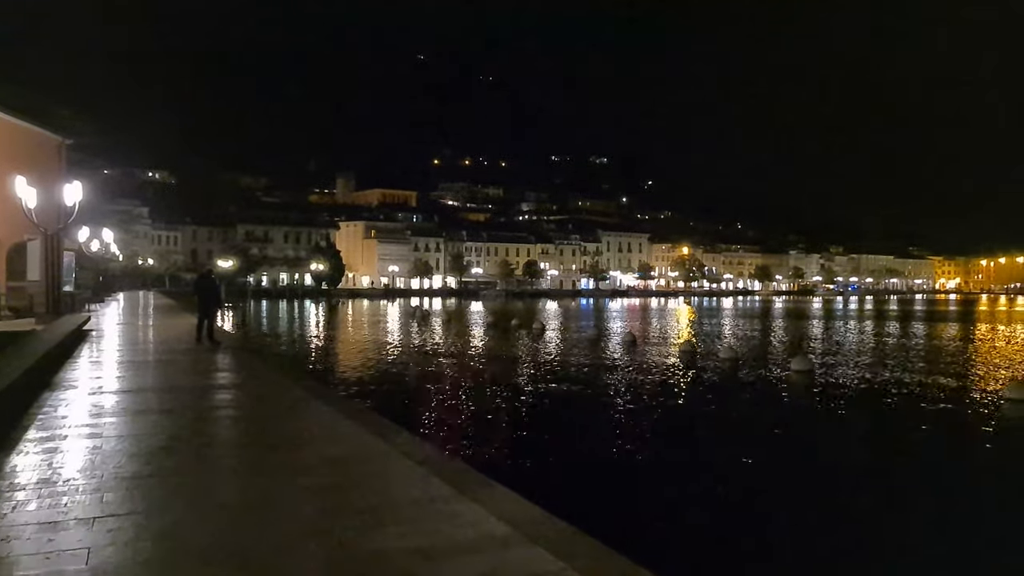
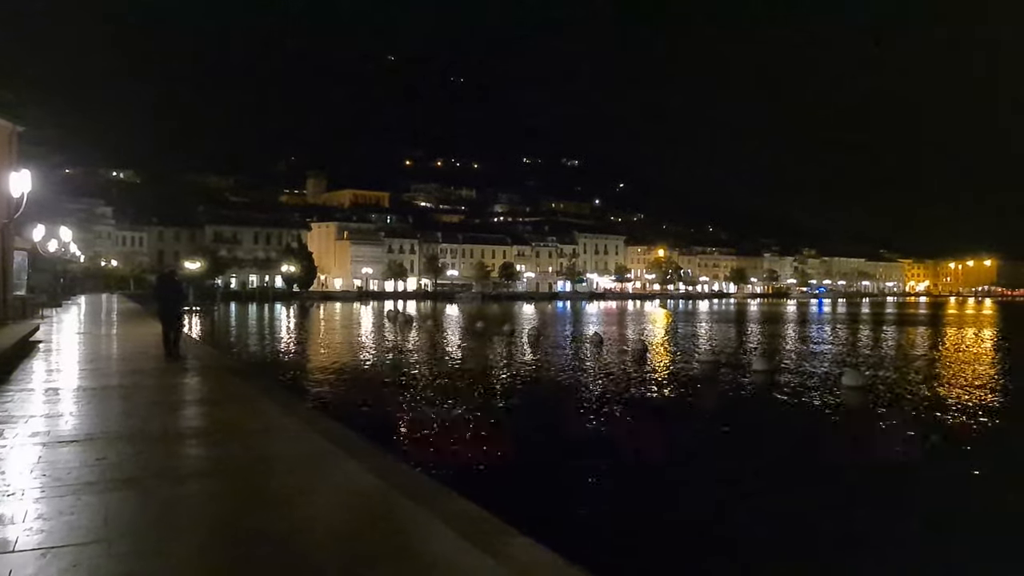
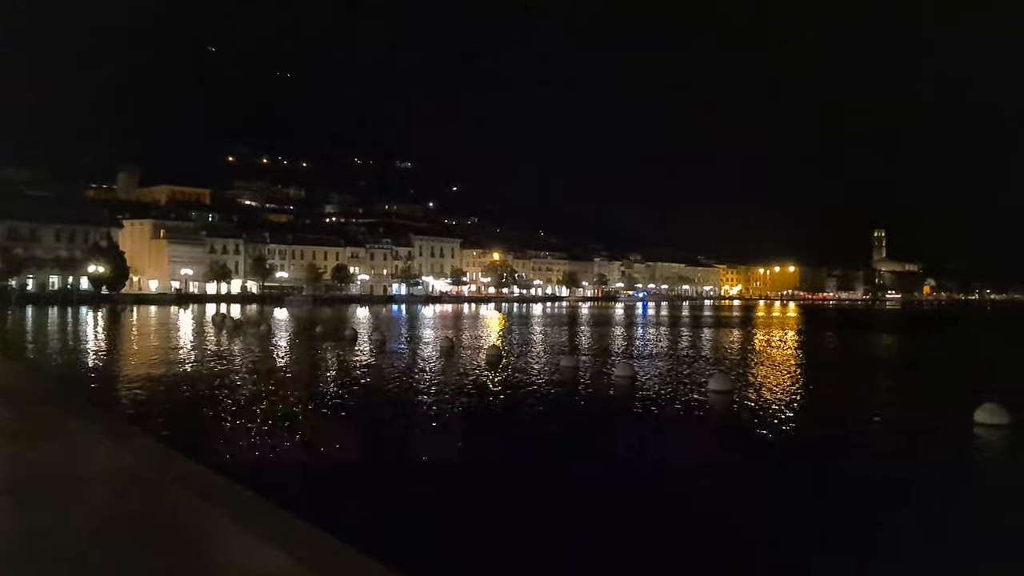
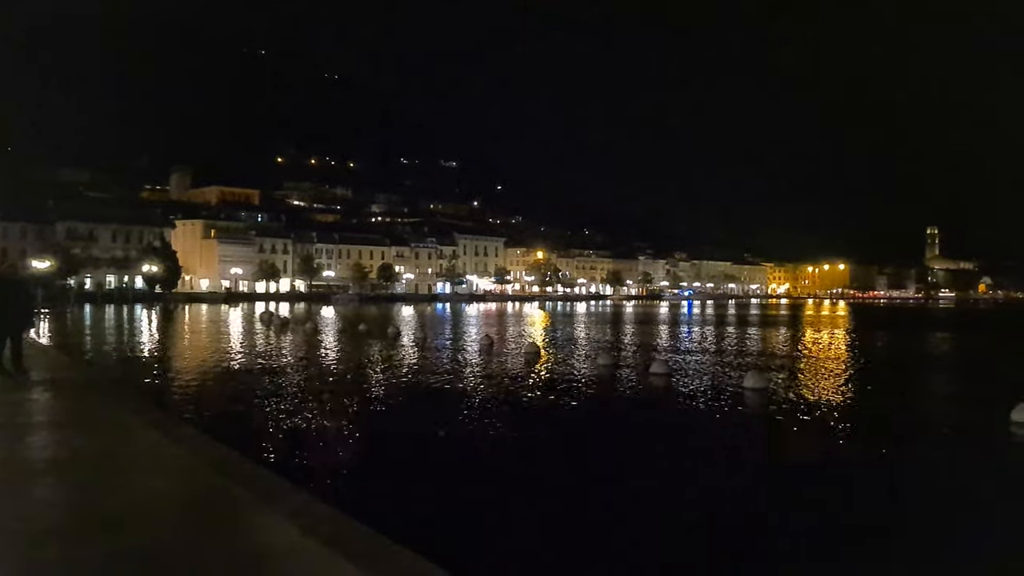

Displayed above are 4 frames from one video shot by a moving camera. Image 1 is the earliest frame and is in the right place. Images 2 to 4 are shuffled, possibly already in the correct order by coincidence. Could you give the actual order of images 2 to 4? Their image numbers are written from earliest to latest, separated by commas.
2, 4, 3
